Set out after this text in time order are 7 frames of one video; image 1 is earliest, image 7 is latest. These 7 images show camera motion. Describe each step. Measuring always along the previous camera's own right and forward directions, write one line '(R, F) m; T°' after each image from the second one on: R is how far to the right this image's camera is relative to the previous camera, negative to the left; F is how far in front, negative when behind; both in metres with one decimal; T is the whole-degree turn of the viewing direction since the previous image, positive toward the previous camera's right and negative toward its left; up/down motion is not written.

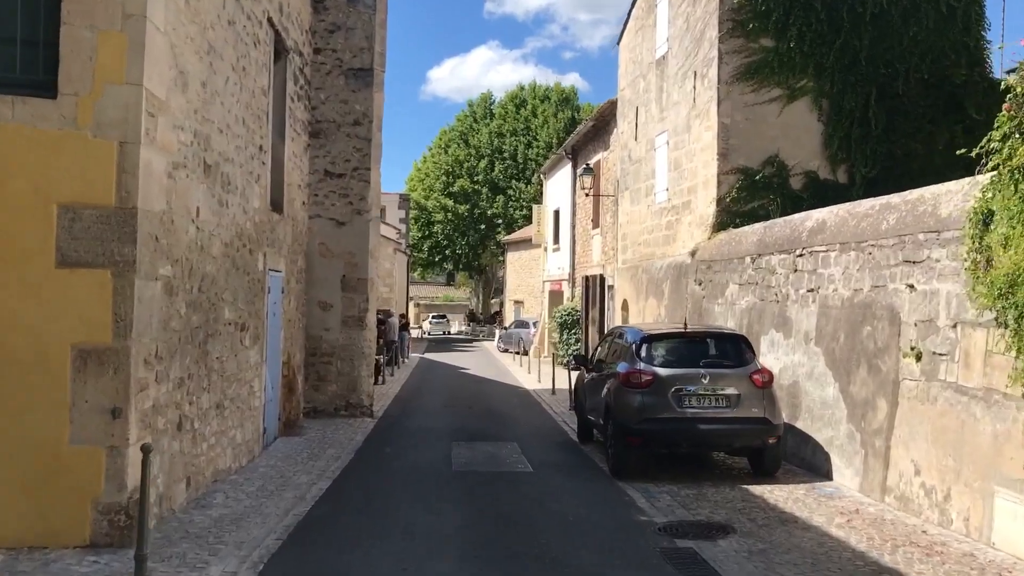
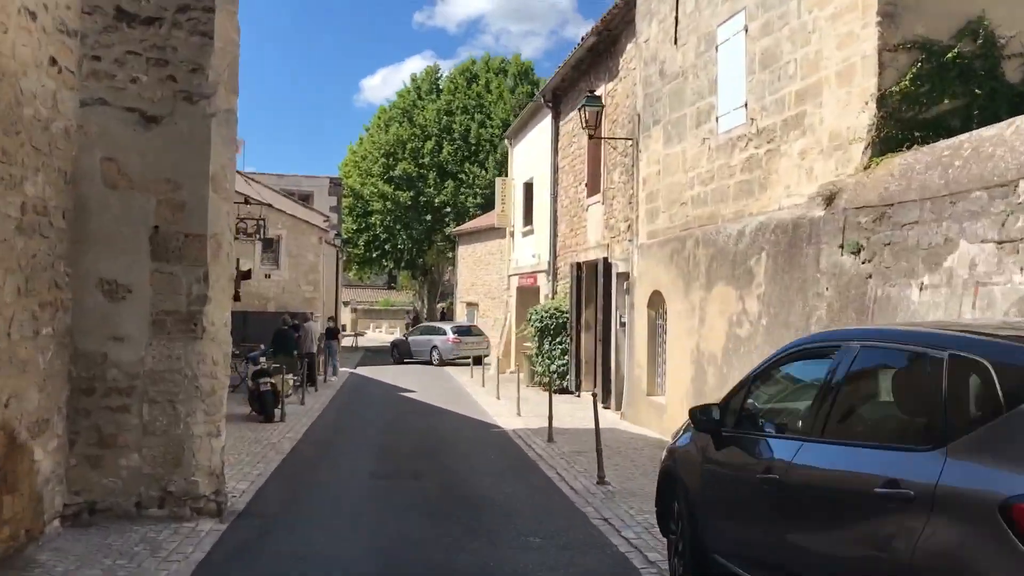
(-0.4, +6.9) m; +4°
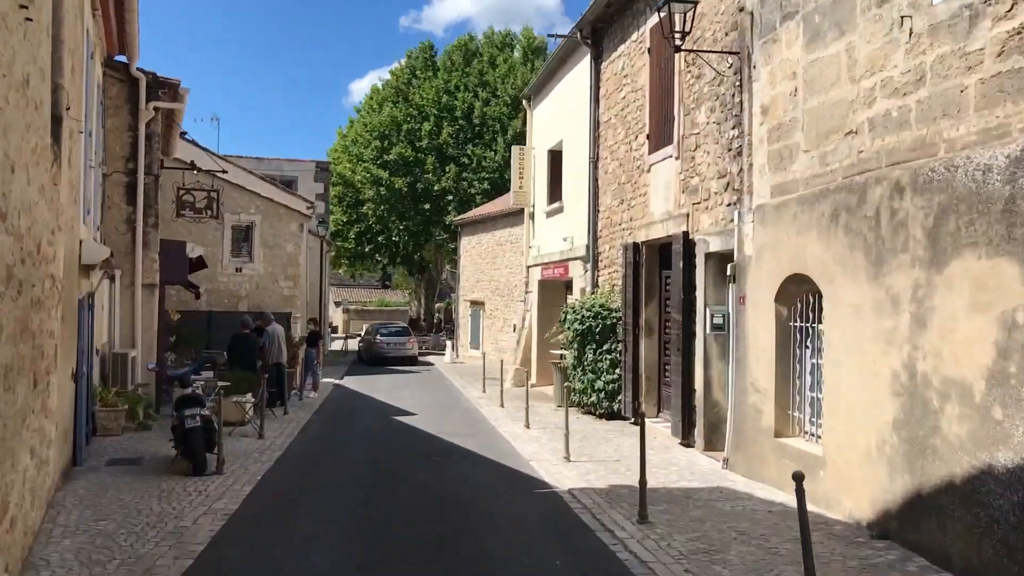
(-0.6, +4.5) m; 0°
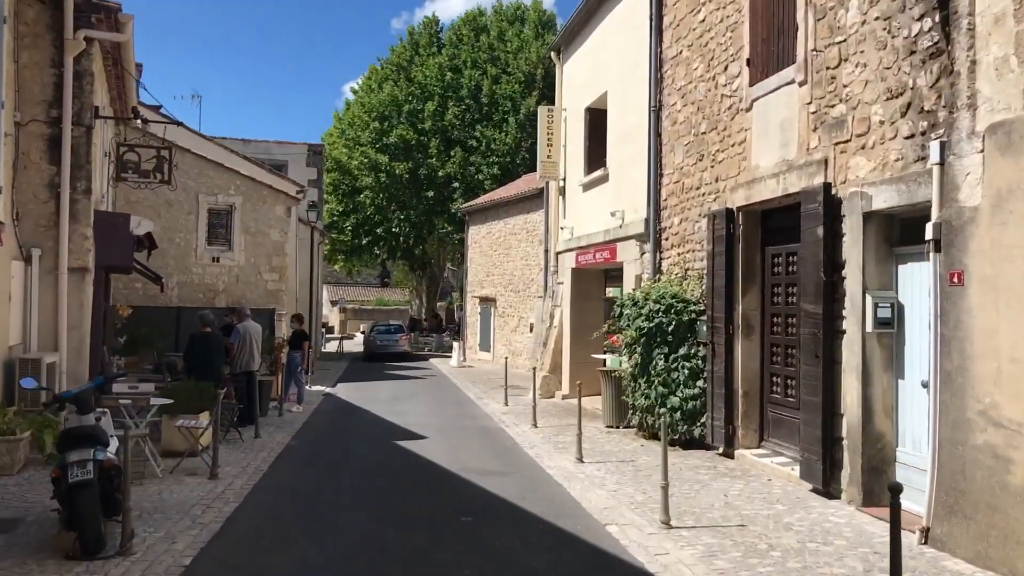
(-0.5, +3.4) m; 0°
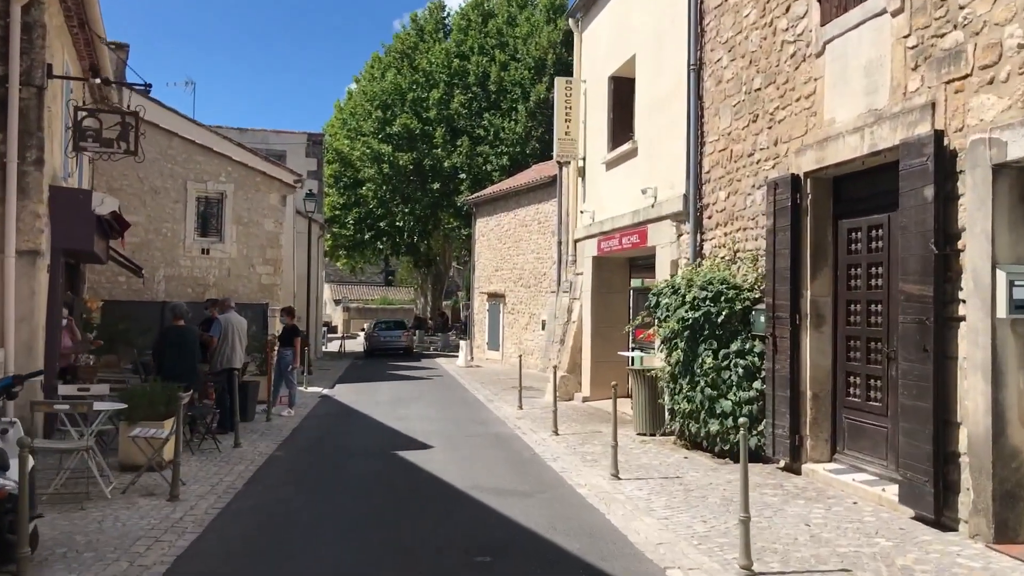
(-0.1, +1.5) m; 0°
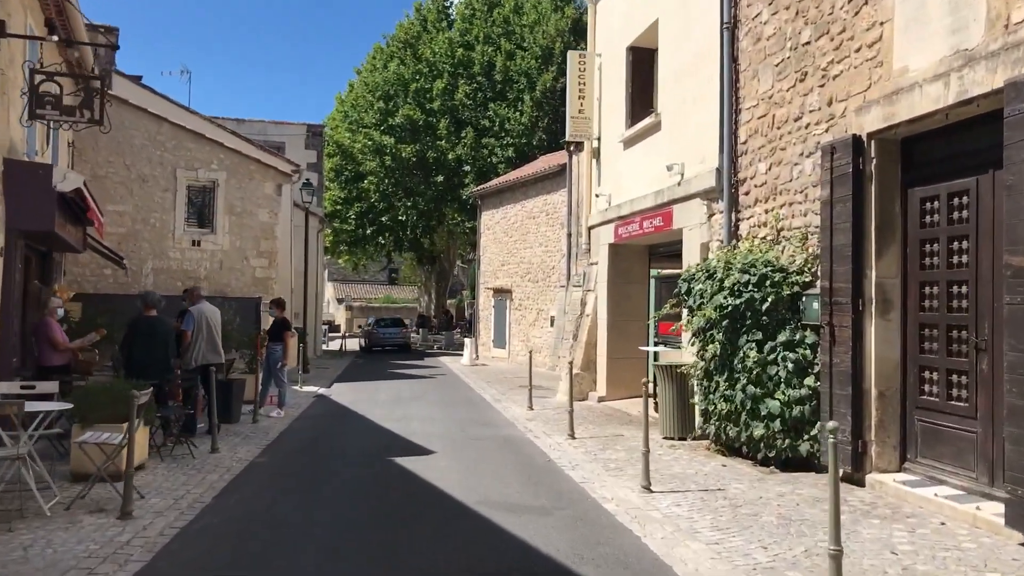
(-0.1, +1.1) m; 0°
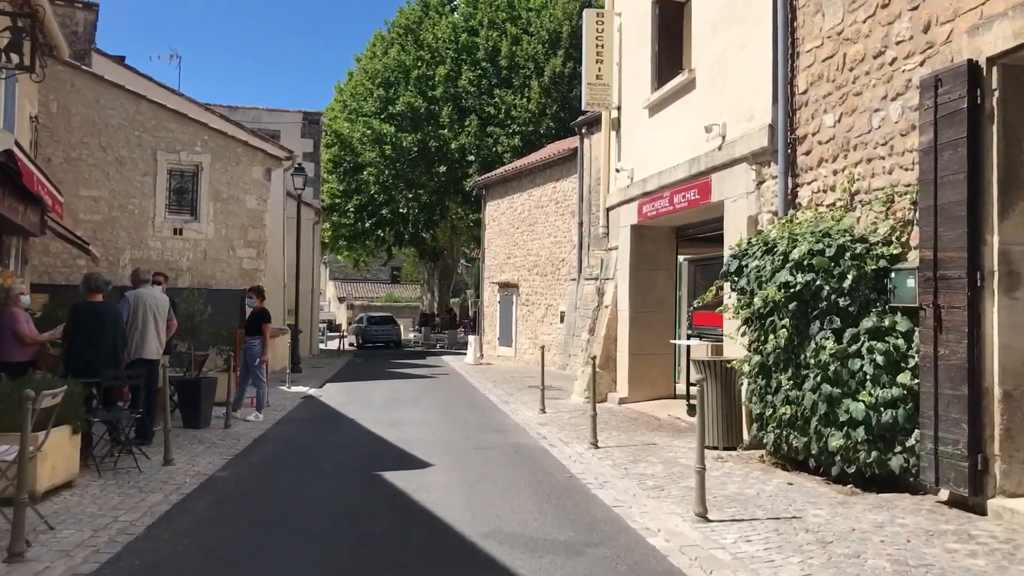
(-0.1, +1.5) m; 0°
